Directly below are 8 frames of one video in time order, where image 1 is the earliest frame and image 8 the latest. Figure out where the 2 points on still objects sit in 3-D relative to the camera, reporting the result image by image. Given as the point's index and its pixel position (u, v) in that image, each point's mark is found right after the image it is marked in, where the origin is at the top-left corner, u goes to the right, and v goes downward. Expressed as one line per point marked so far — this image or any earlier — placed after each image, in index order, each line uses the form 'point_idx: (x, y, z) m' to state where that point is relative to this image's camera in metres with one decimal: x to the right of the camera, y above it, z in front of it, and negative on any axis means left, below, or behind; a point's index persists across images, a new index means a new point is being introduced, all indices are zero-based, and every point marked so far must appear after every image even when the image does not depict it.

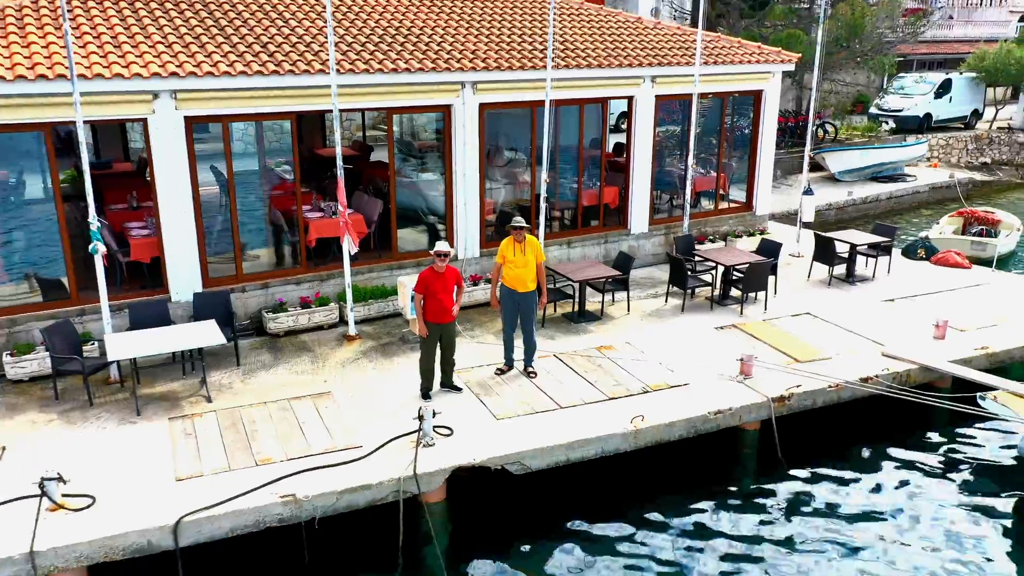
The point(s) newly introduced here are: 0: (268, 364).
0: (-3.1, -1.0, +10.2) m
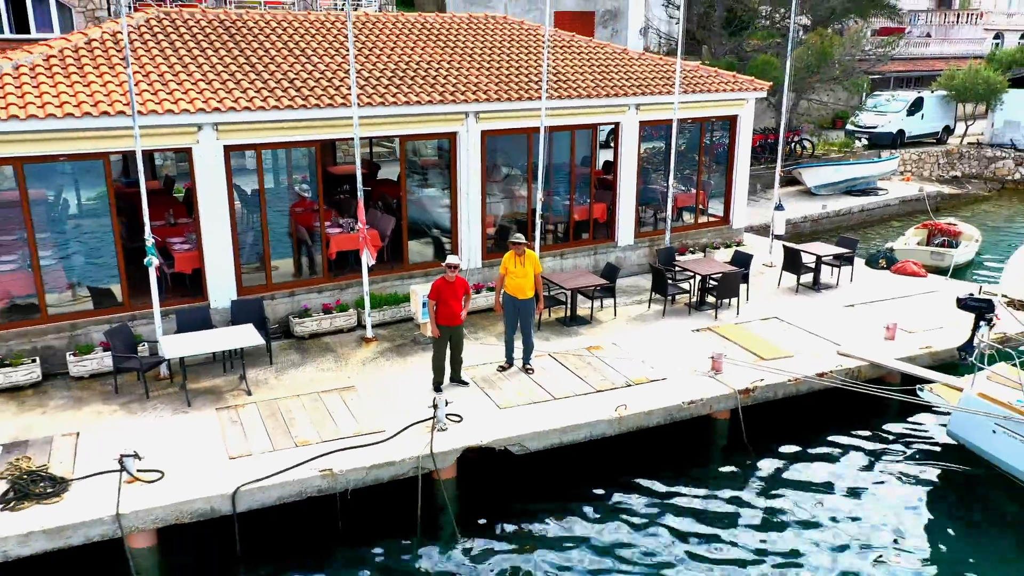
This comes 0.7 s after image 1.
0: (-3.1, -1.1, +11.6) m
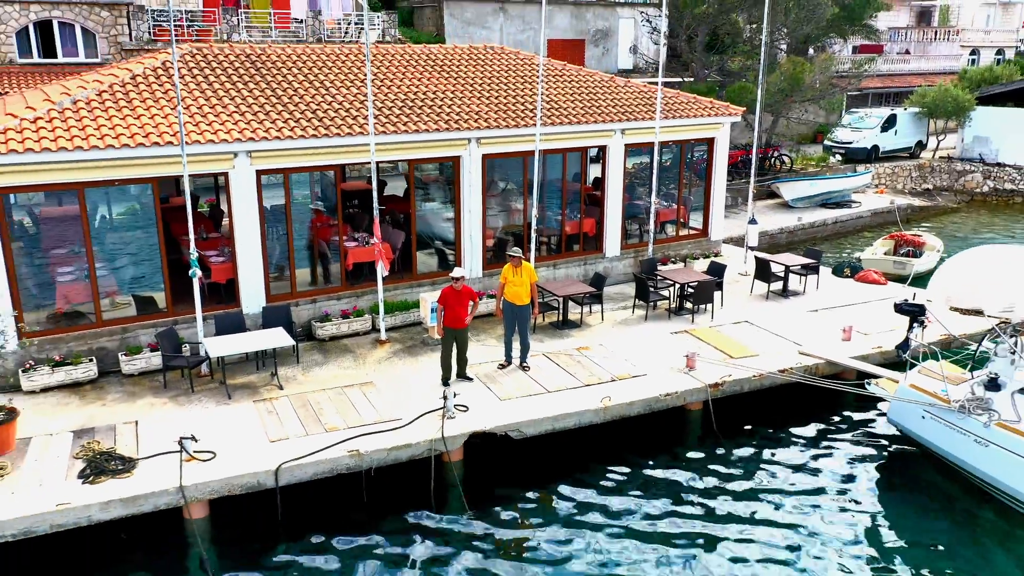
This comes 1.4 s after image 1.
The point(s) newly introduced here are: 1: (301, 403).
0: (-3.1, -1.2, +13.1) m
1: (-3.0, -1.7, +11.6) m
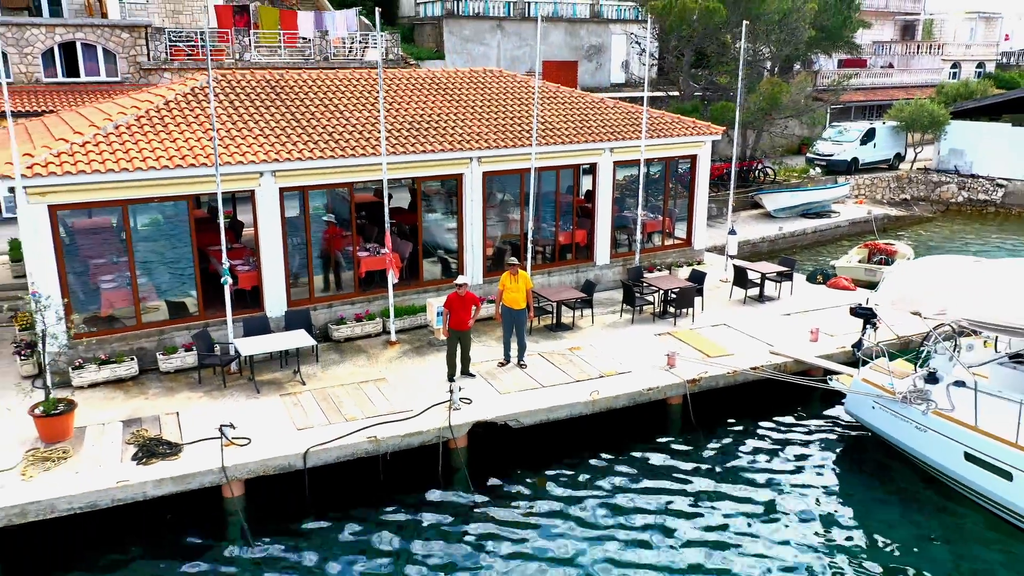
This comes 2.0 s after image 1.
0: (-3.1, -1.3, +14.5) m
1: (-3.0, -1.7, +13.0) m
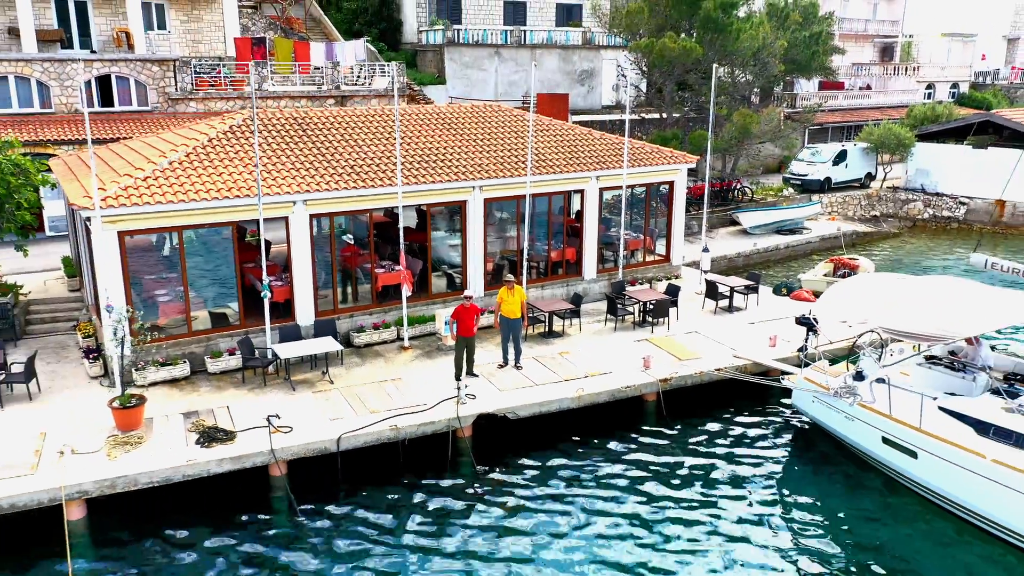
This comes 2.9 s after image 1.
0: (-3.2, -1.6, +16.8) m
1: (-3.1, -2.0, +15.3) m
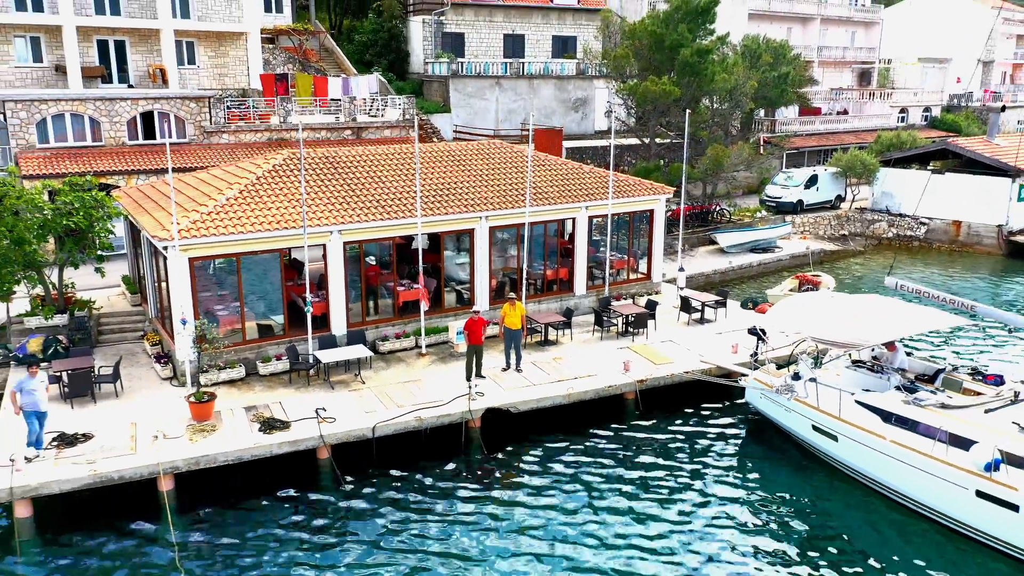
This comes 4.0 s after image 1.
0: (-3.1, -1.9, +19.9) m
1: (-3.0, -2.4, +18.4) m
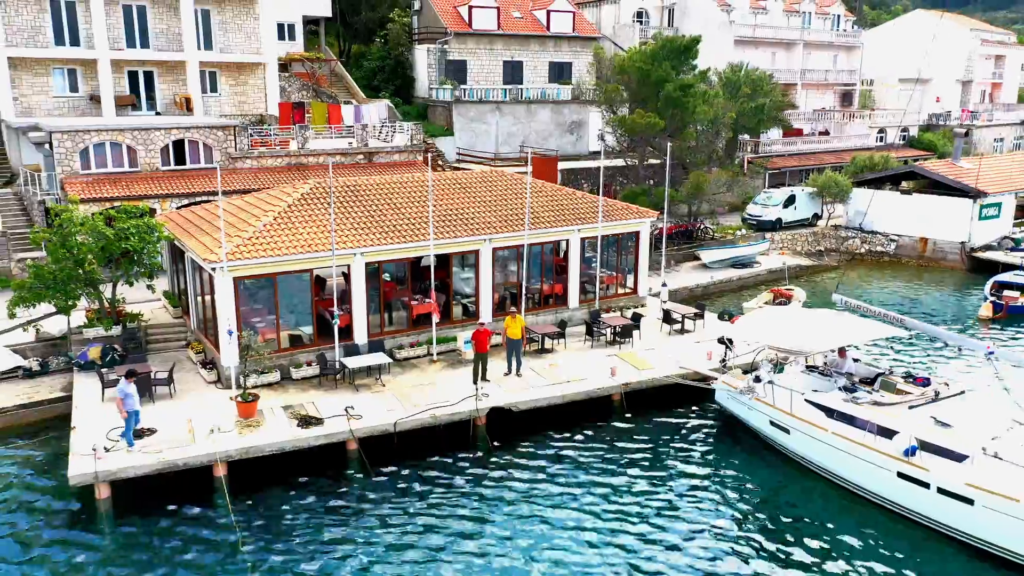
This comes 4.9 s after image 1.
0: (-3.1, -2.4, +22.7) m
1: (-3.0, -2.8, +21.2) m
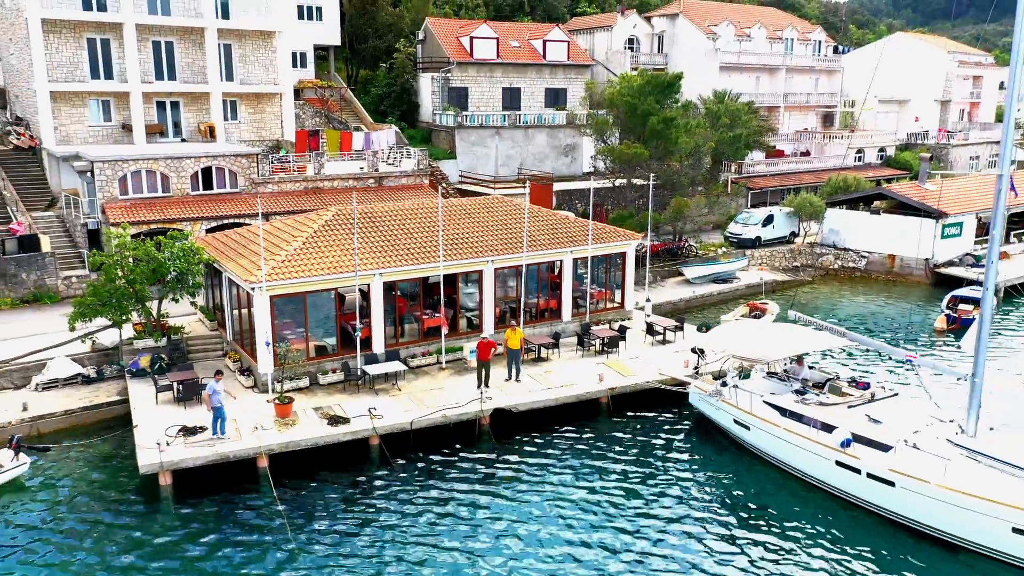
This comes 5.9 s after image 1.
0: (-3.1, -2.9, +25.8) m
1: (-3.0, -3.3, +24.3) m
